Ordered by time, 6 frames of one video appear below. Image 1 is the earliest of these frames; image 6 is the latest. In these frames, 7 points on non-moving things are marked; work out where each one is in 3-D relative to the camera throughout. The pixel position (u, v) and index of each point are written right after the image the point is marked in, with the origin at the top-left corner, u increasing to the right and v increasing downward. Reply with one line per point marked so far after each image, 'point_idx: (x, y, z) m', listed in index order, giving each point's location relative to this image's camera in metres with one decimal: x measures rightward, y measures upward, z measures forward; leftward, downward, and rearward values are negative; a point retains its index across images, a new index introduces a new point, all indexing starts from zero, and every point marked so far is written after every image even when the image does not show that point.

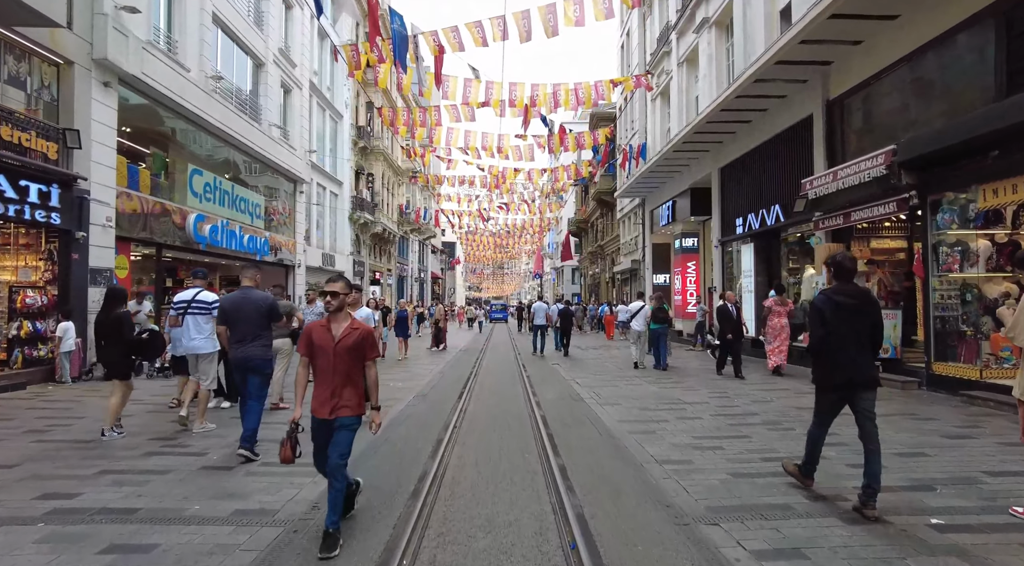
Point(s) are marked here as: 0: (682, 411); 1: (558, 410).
0: (+2.1, -1.6, +9.0) m
1: (+0.6, -1.6, +9.2) m
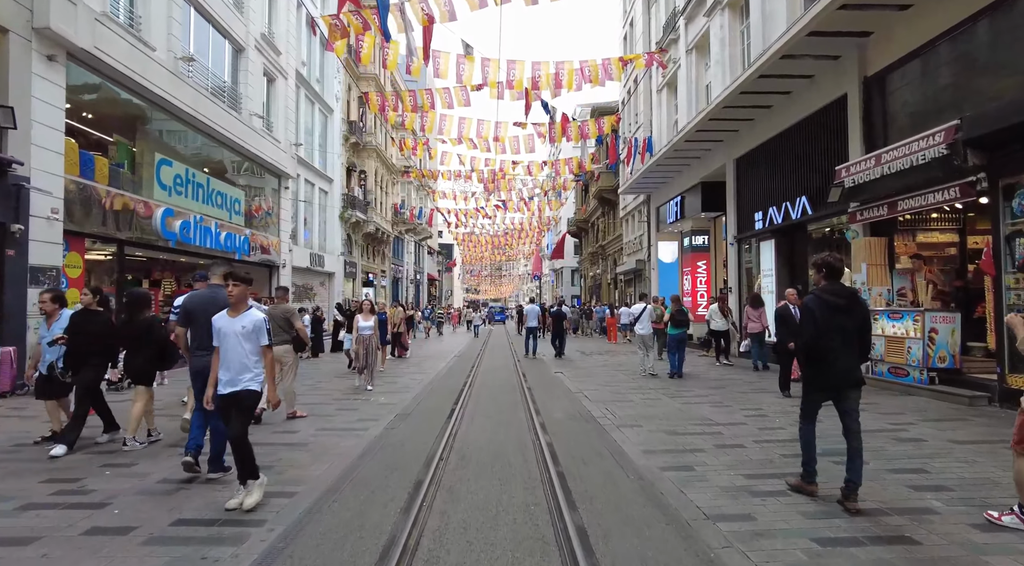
0: (+2.1, -1.6, +7.4) m
1: (+0.6, -1.6, +7.6) m
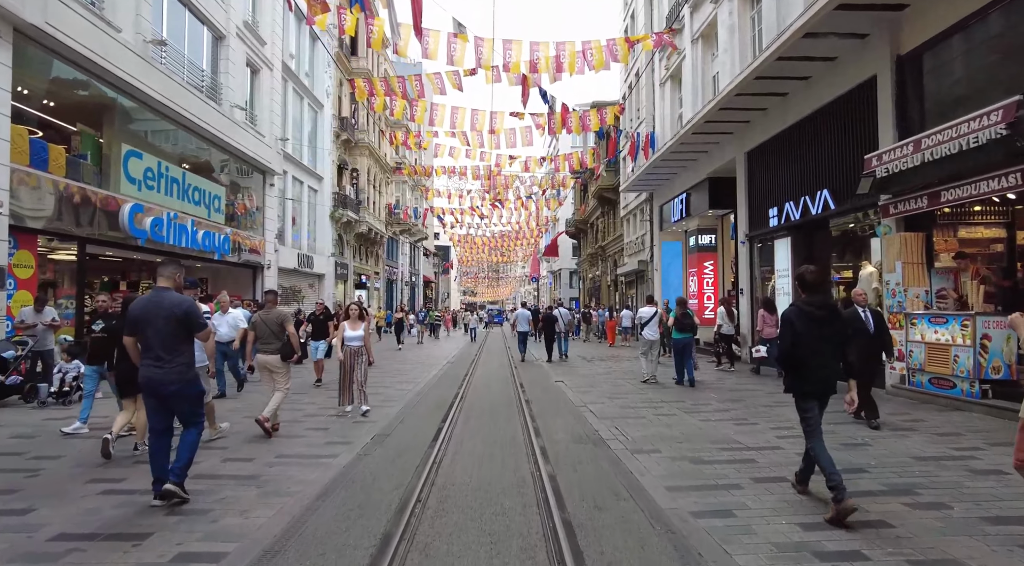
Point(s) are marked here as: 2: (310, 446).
0: (+2.1, -1.6, +6.2) m
1: (+0.6, -1.6, +6.4) m
2: (-2.1, -1.7, +7.4) m
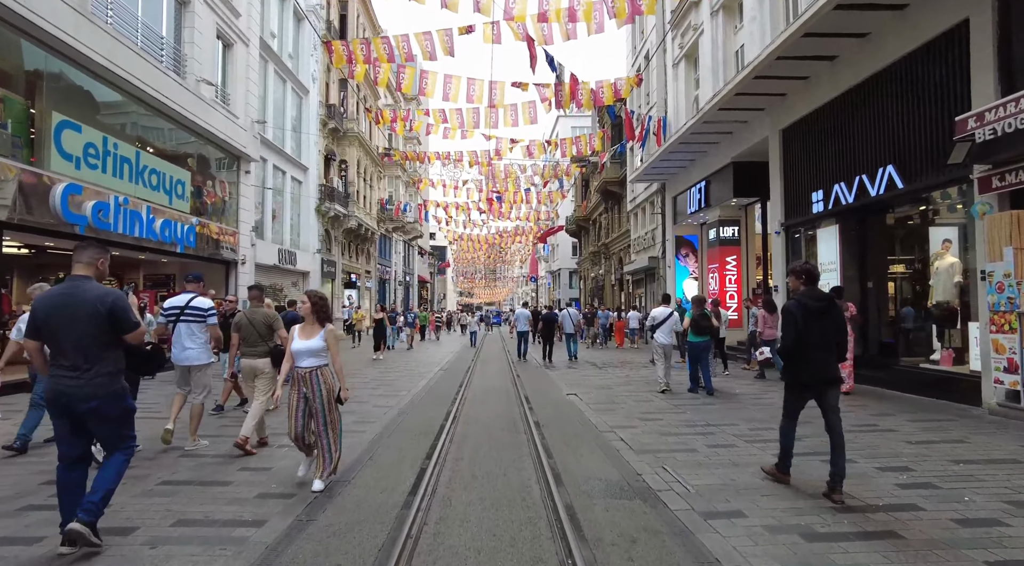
0: (+2.2, -1.5, +3.9) m
1: (+0.7, -1.5, +4.1) m
2: (-2.0, -1.6, +5.1) m
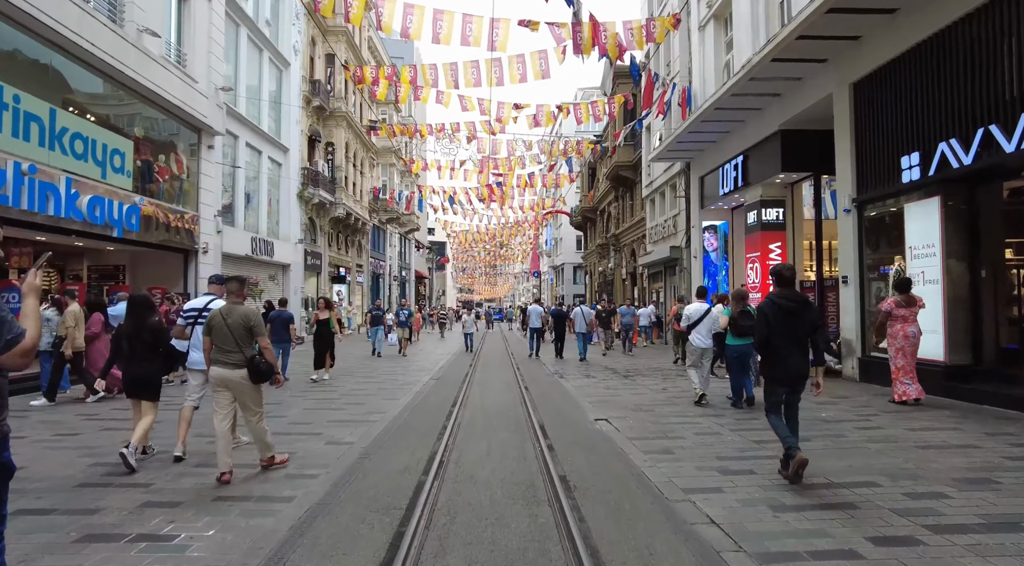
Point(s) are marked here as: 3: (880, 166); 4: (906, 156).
0: (+2.3, -1.4, +0.9) m
1: (+0.8, -1.4, +1.1) m
2: (-1.9, -1.5, +2.1) m
3: (+6.3, +2.0, +12.1) m
4: (+6.2, +2.0, +11.2) m
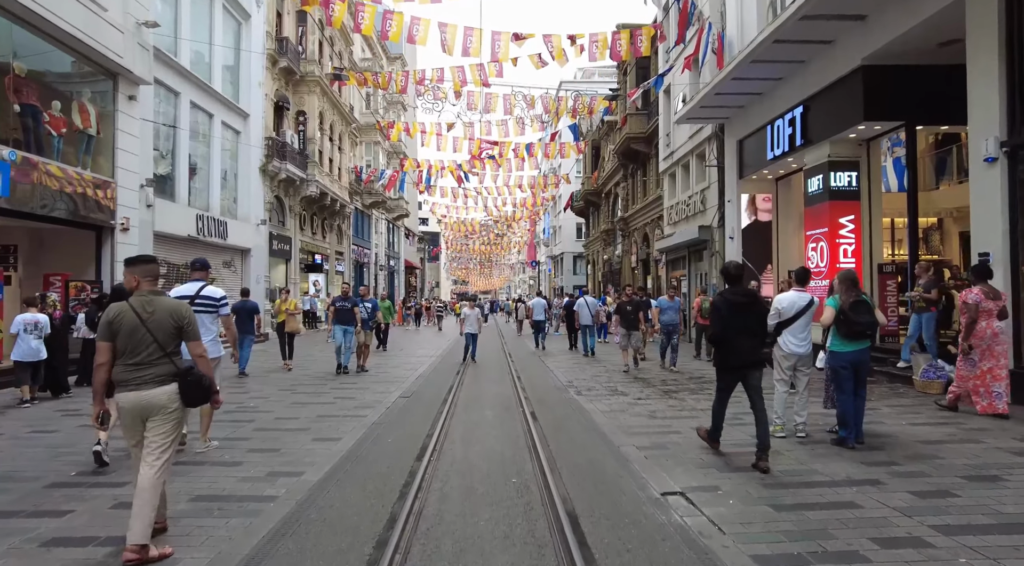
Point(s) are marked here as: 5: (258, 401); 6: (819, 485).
0: (+2.4, -1.2, -3.0) m
1: (+0.9, -1.3, -2.8) m
2: (-1.8, -1.3, -1.8) m
3: (+6.3, +2.3, +8.3) m
4: (+6.2, +2.2, +7.3) m
5: (-3.4, -1.6, +9.7) m
6: (+2.3, -1.5, +5.0) m
